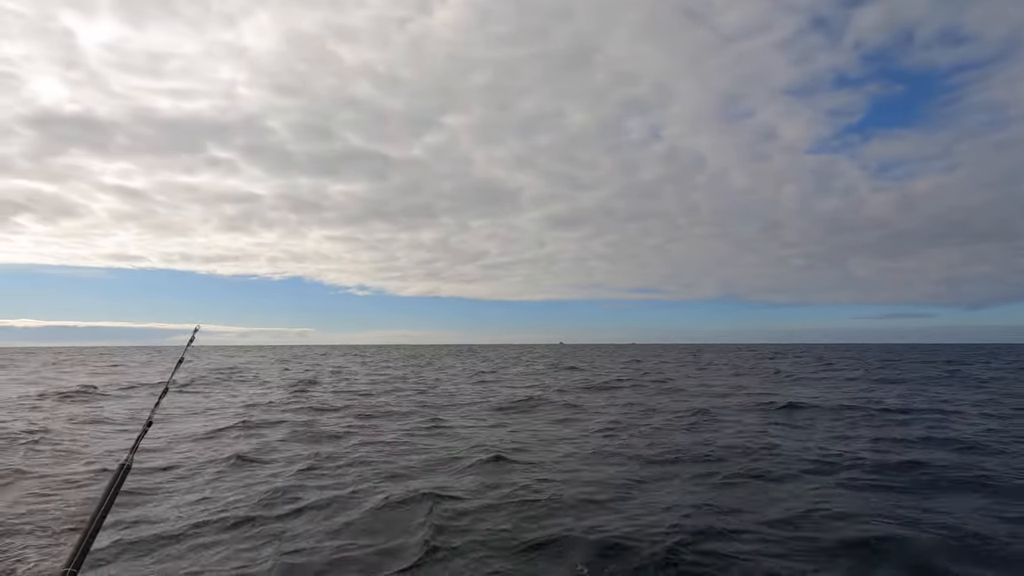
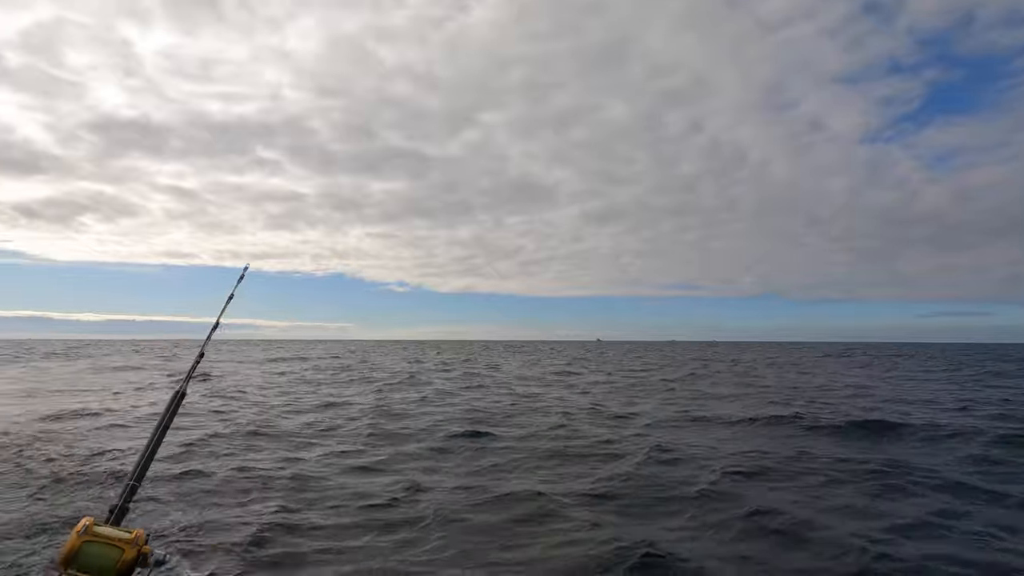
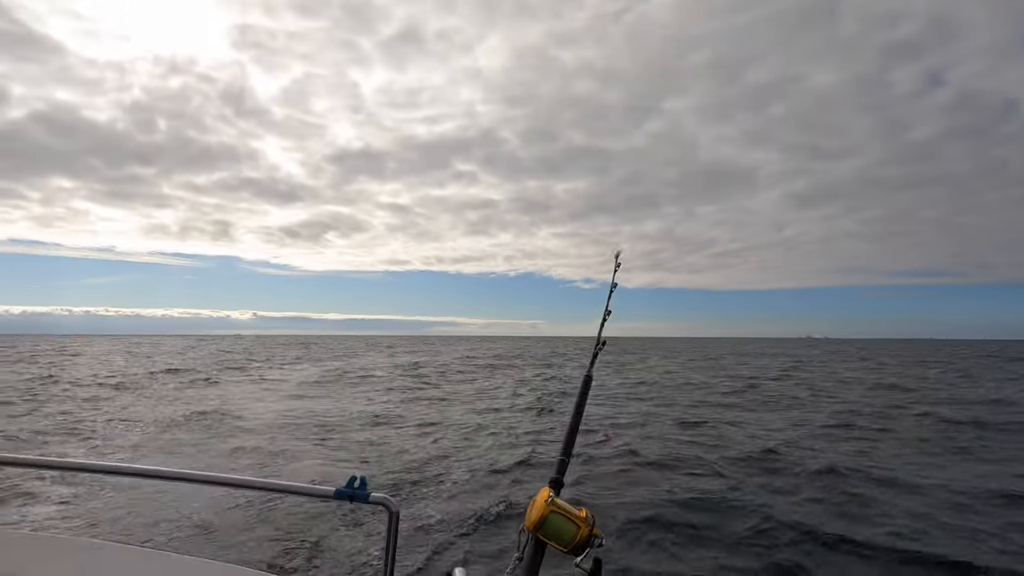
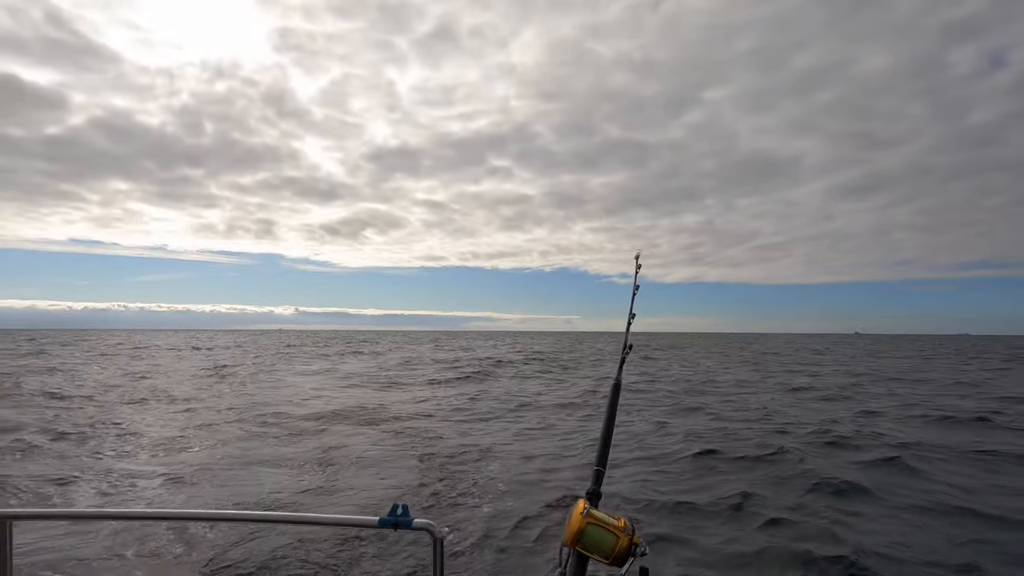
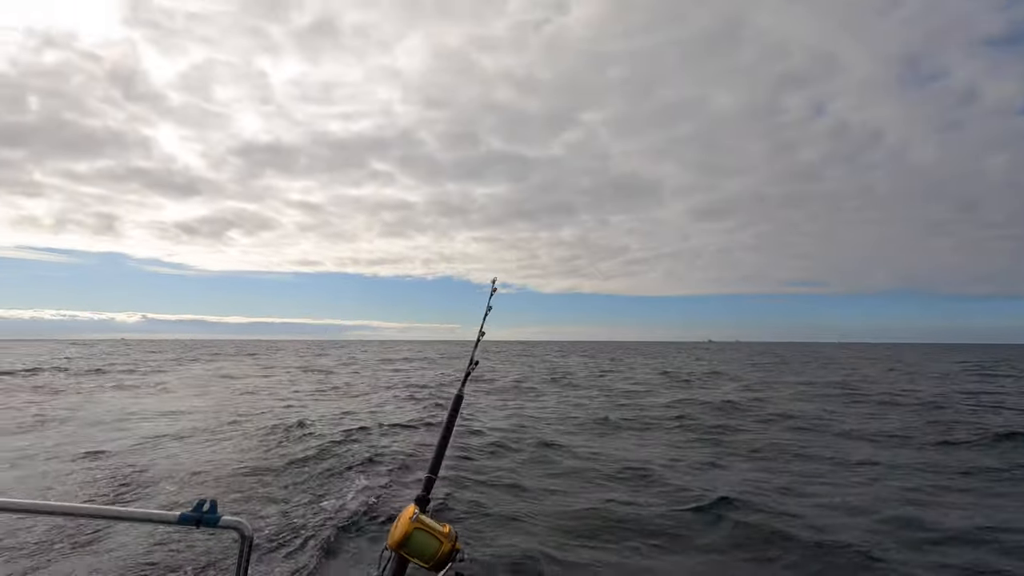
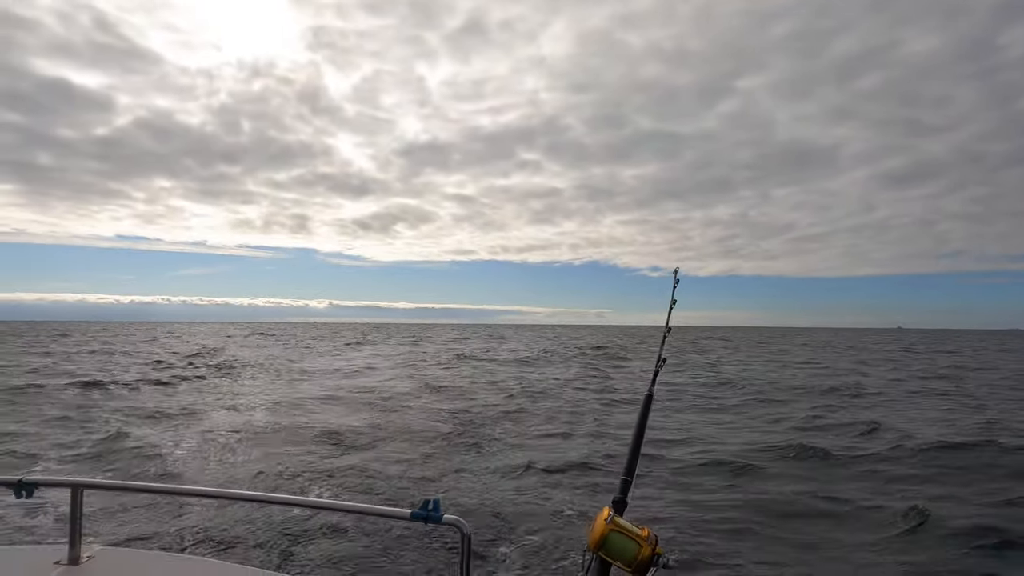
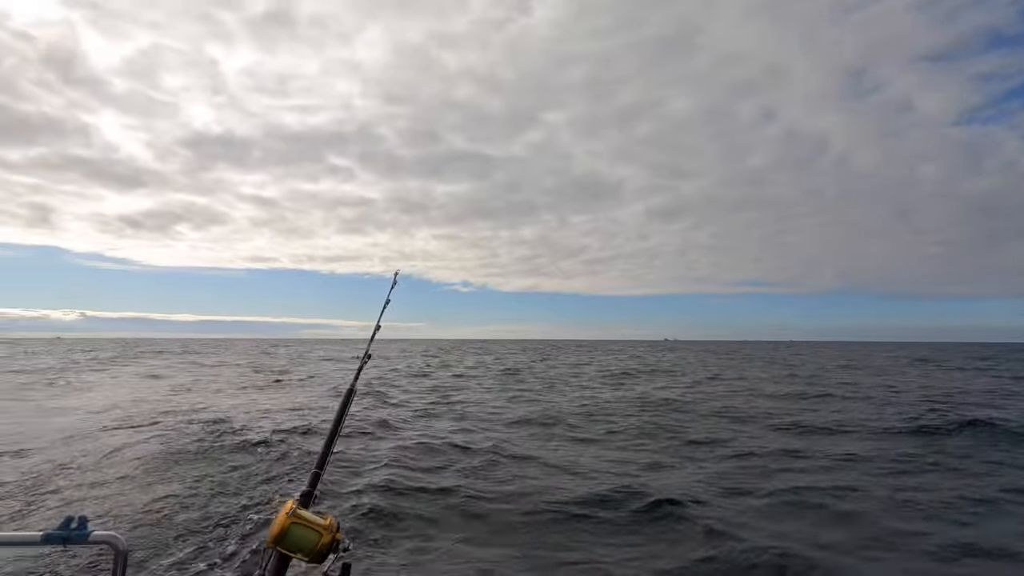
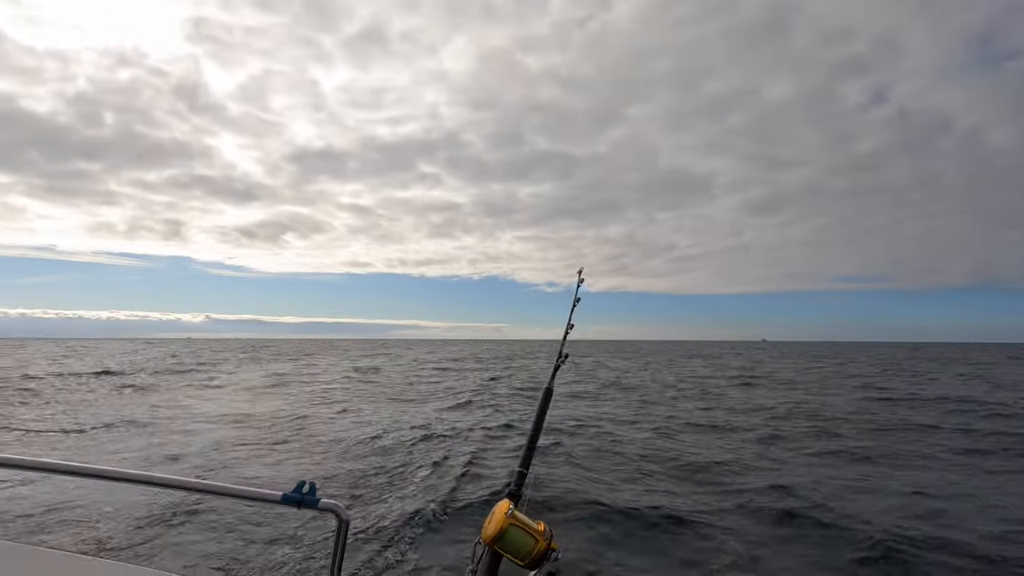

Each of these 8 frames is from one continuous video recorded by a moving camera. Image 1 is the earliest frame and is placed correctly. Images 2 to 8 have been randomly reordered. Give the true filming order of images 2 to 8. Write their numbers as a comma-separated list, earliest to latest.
2, 7, 5, 8, 3, 4, 6
